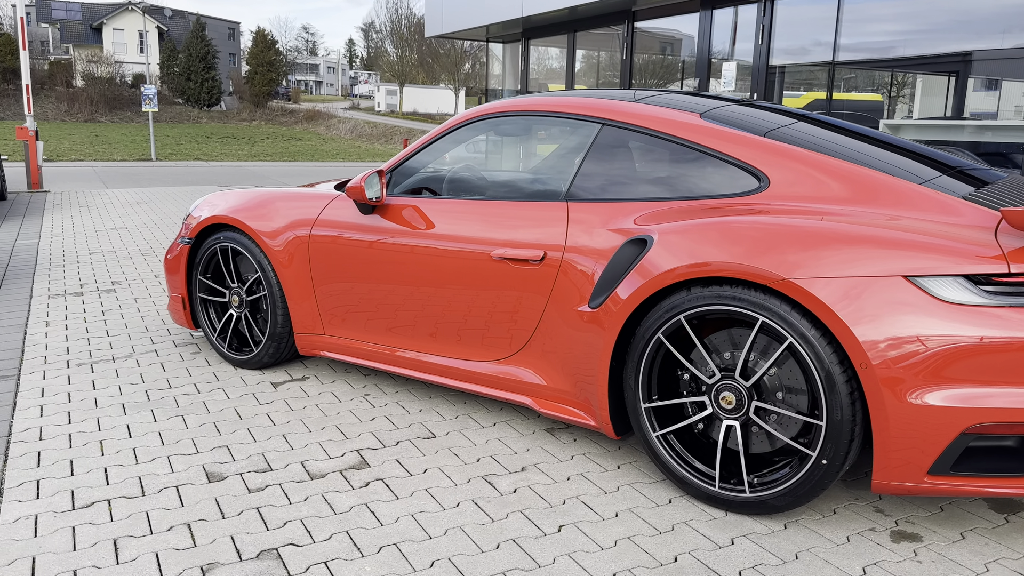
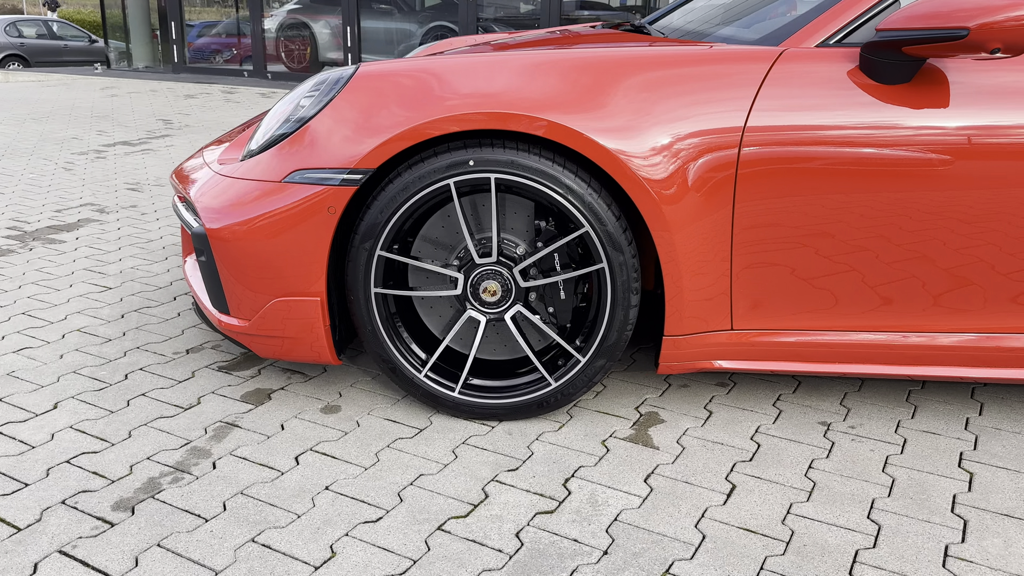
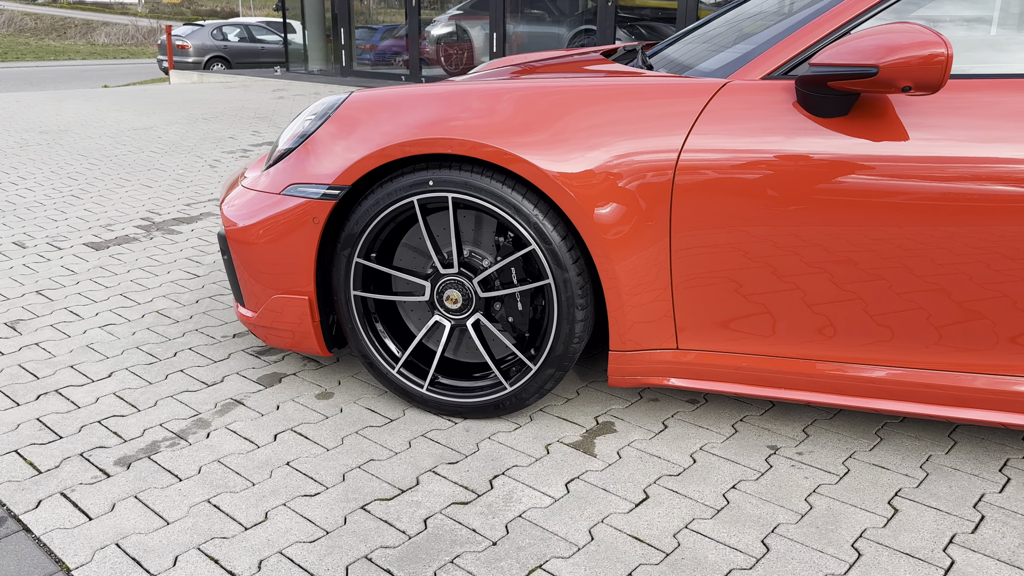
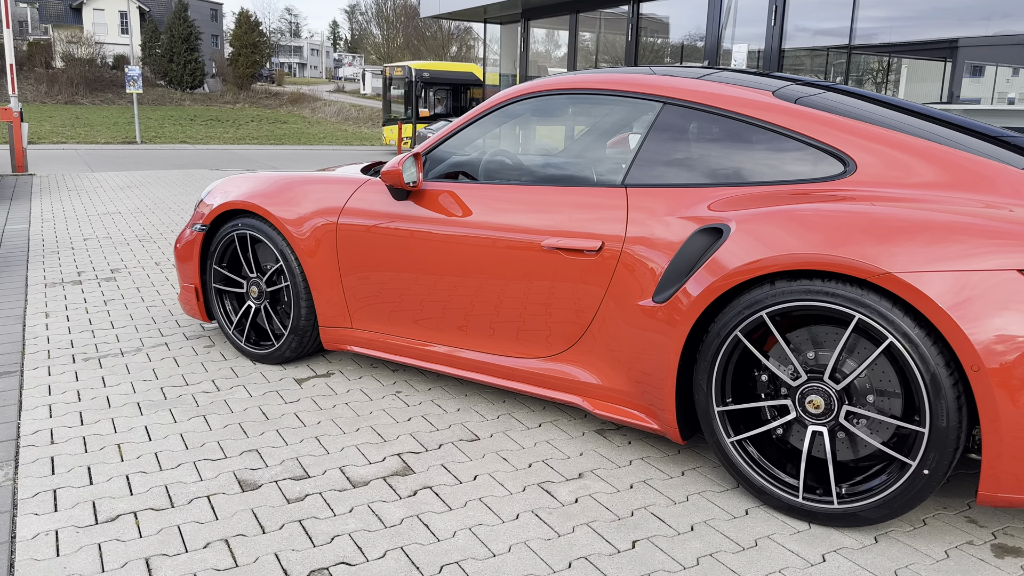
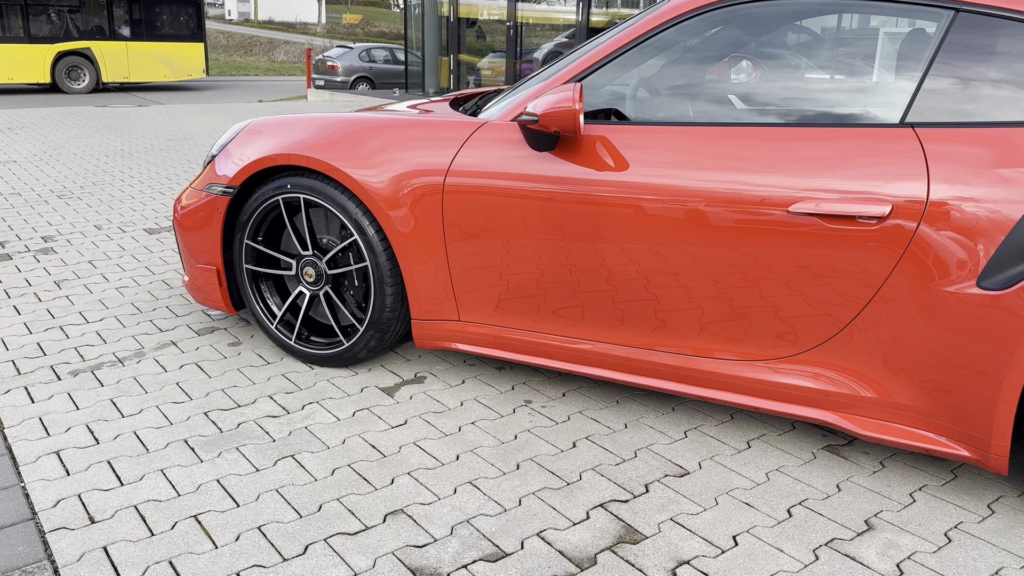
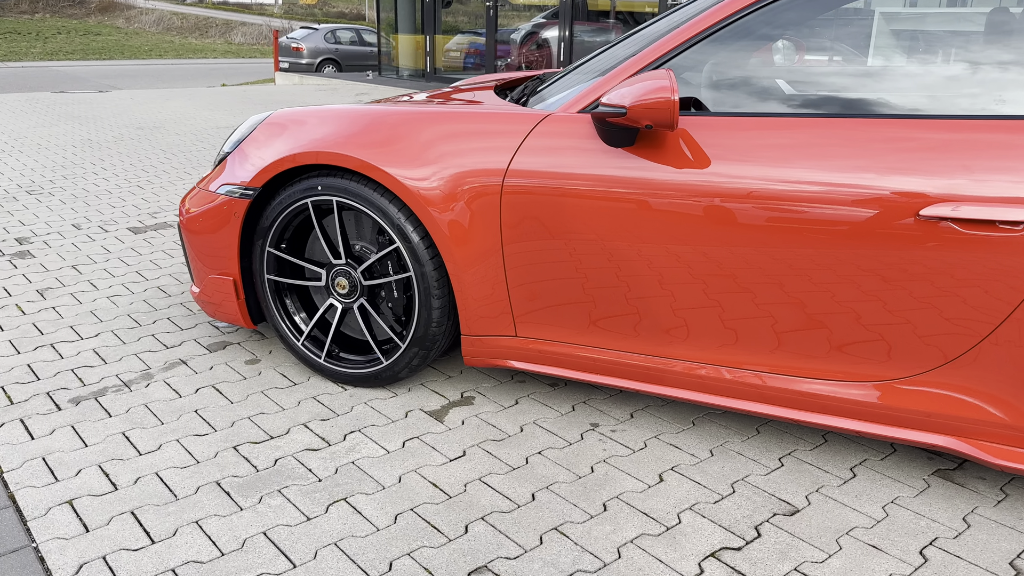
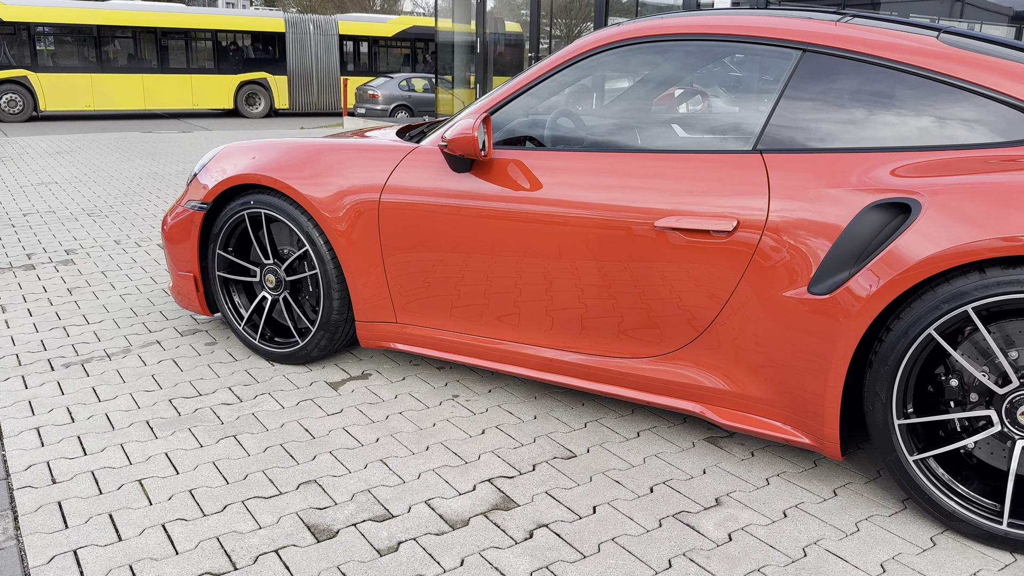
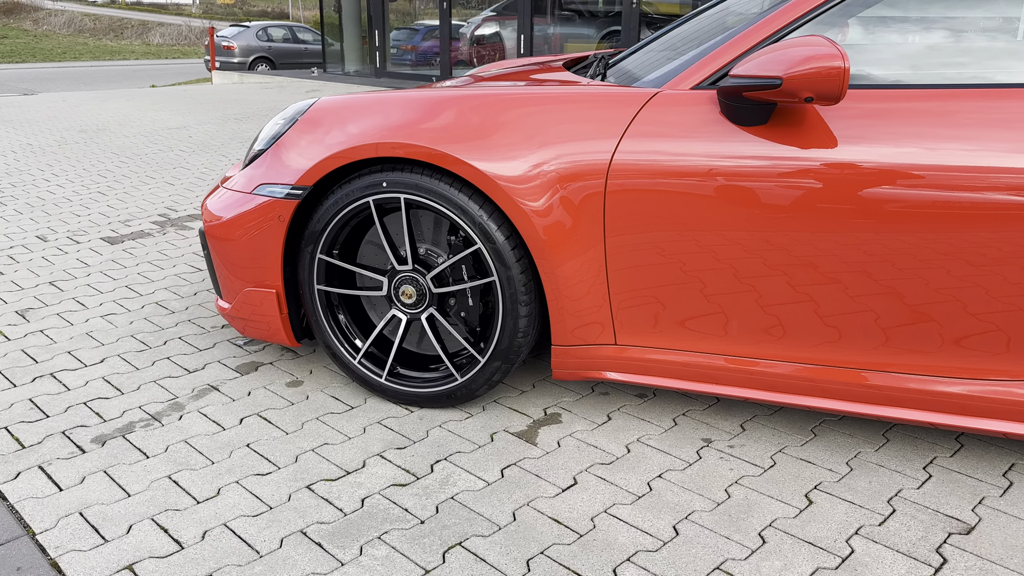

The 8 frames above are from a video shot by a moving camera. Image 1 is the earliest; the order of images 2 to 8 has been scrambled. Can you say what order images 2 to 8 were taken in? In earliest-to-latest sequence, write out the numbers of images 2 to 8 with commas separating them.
4, 7, 5, 6, 8, 3, 2
